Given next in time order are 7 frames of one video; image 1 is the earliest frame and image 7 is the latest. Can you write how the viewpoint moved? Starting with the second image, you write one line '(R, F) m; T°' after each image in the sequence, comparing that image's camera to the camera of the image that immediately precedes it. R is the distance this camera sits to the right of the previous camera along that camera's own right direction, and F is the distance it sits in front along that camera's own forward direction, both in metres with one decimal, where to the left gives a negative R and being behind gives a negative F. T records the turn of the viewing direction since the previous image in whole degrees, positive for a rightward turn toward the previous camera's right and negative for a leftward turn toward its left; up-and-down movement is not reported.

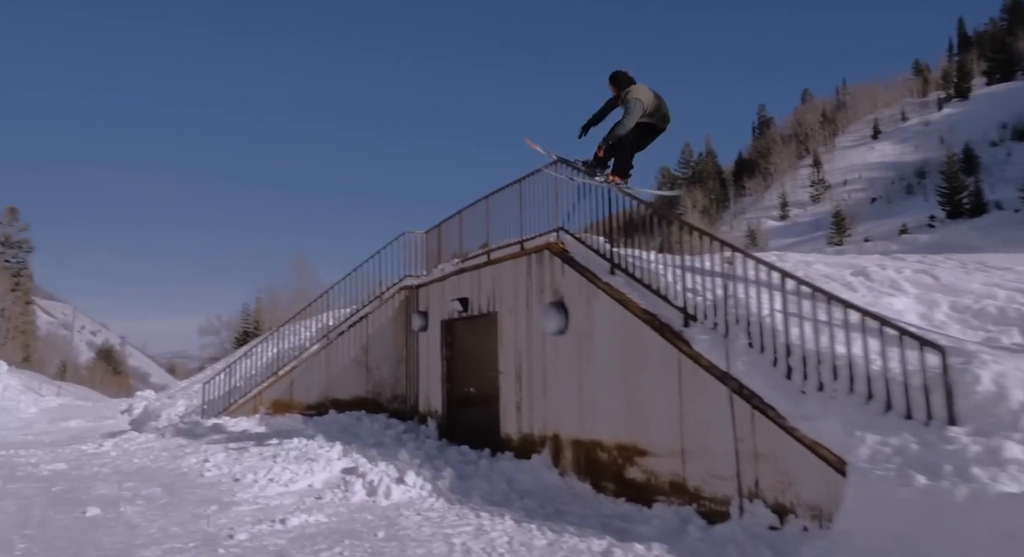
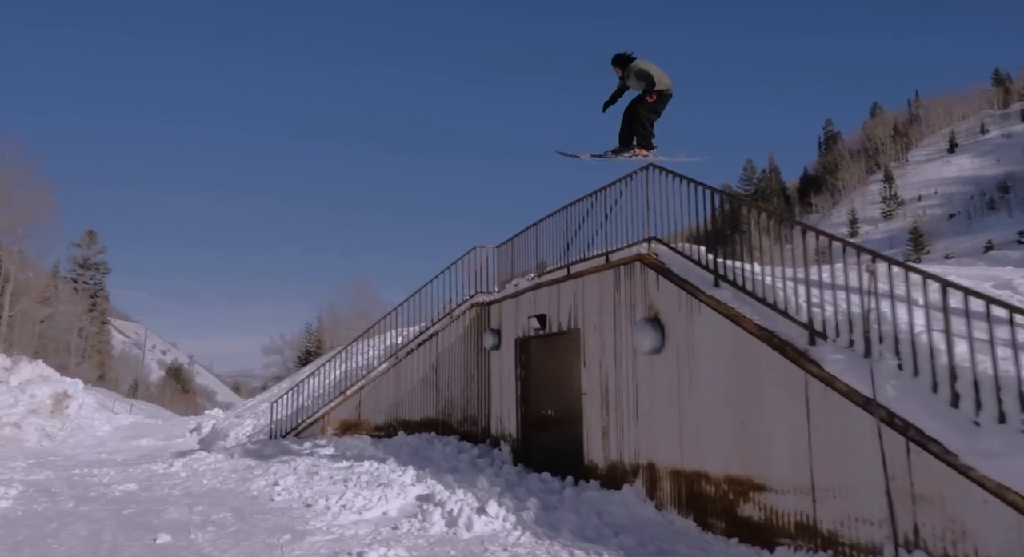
(-0.4, +0.6) m; -5°
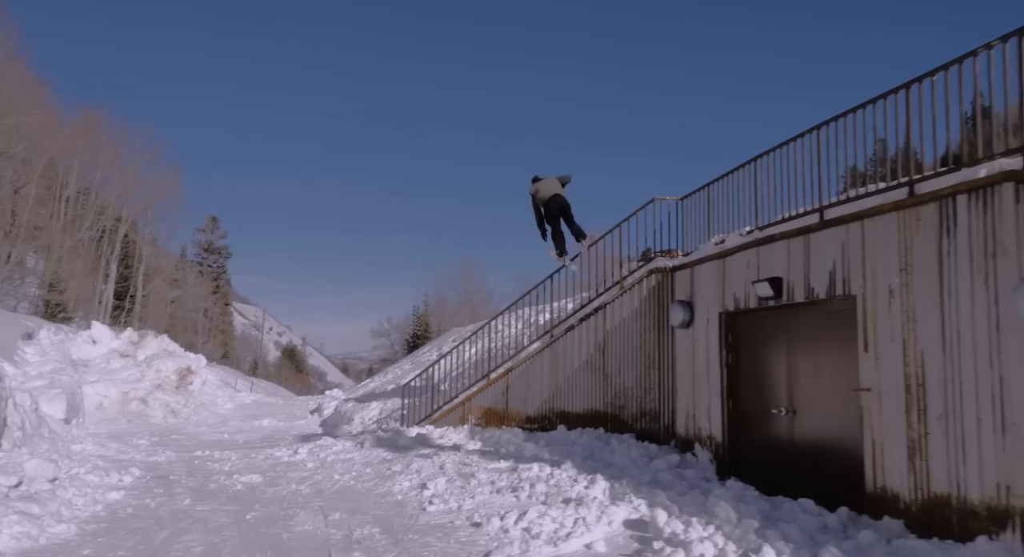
(-1.4, +2.5) m; -8°
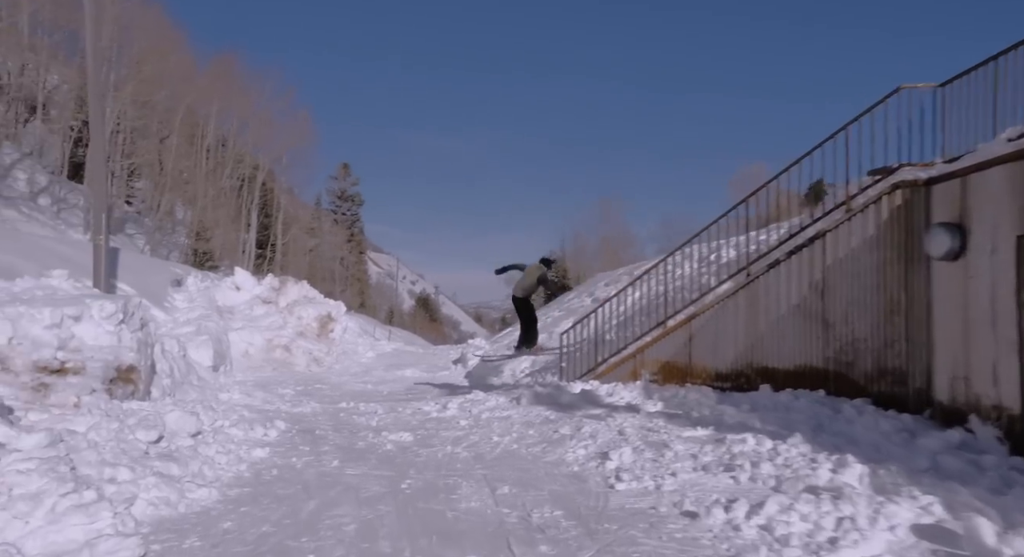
(-0.9, +1.8) m; -10°
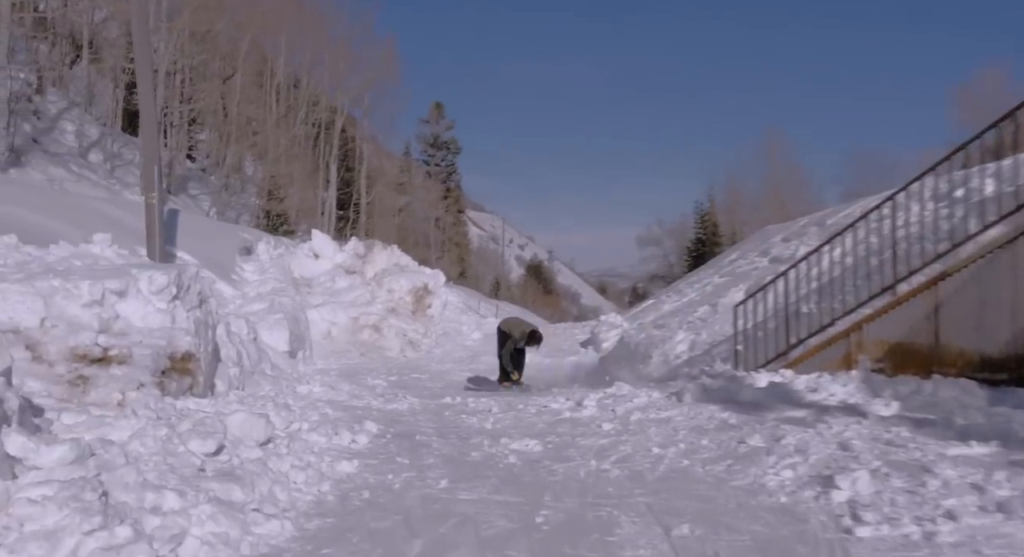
(-0.7, +2.2) m; -7°
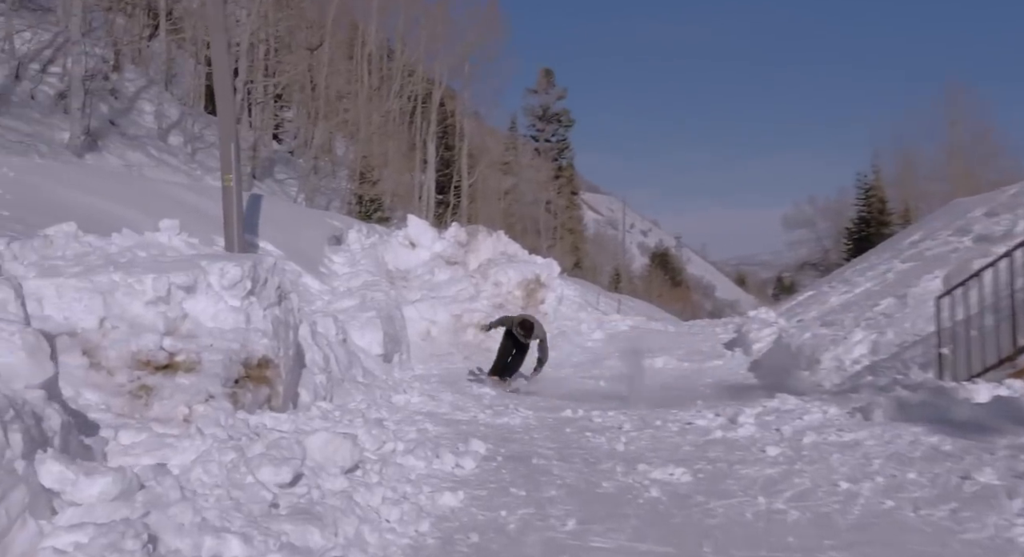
(-0.3, +1.2) m; -8°
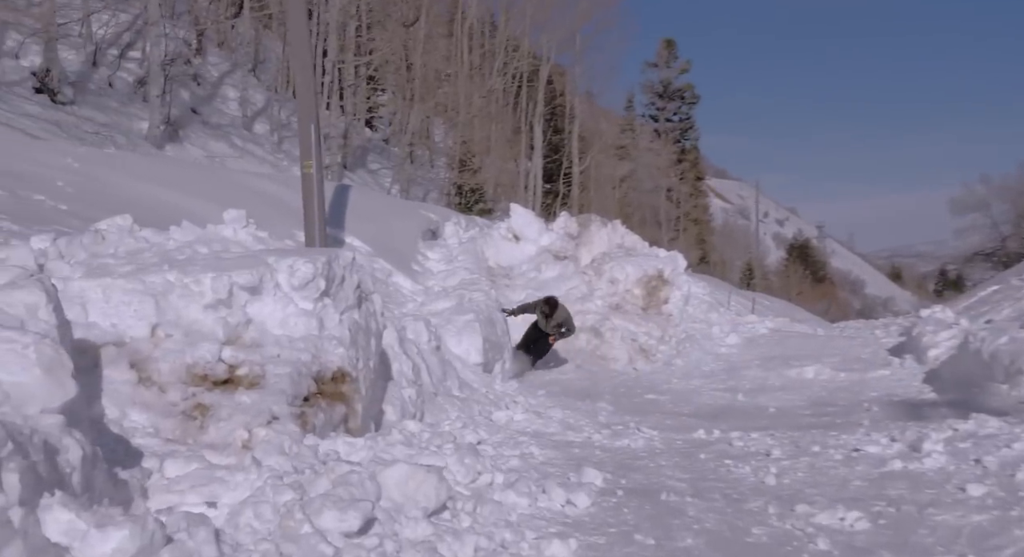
(-0.1, +0.9) m; -9°
